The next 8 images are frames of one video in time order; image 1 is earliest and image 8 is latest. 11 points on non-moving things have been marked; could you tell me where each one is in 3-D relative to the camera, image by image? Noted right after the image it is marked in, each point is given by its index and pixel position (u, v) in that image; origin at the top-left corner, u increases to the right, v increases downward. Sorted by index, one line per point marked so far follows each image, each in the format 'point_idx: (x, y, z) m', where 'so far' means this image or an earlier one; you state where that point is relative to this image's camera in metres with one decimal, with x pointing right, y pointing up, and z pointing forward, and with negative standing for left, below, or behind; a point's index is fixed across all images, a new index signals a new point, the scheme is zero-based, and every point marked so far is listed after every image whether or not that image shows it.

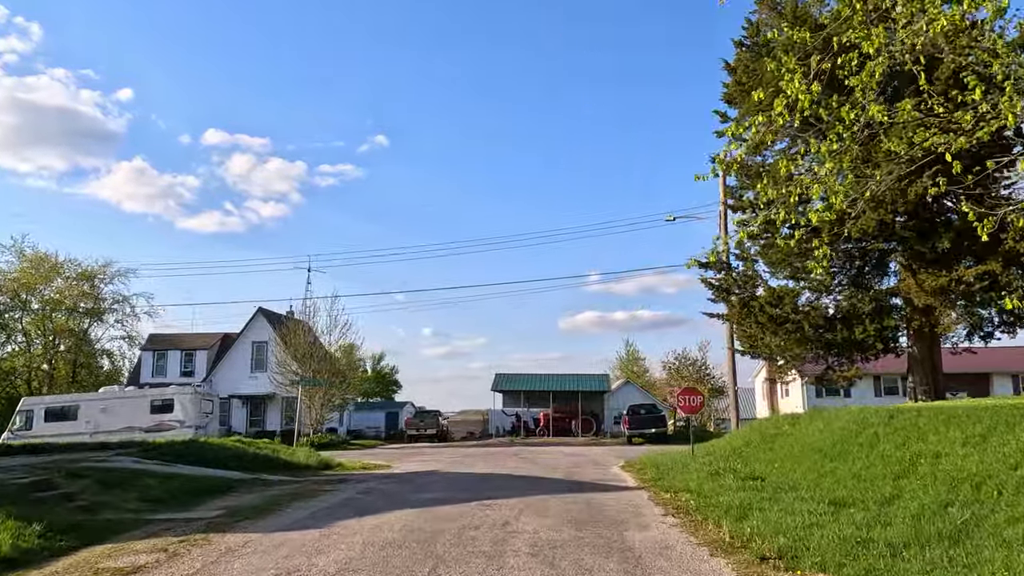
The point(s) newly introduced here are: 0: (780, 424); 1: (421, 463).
0: (+5.4, -2.8, +15.7) m
1: (-2.2, -4.3, +19.1) m
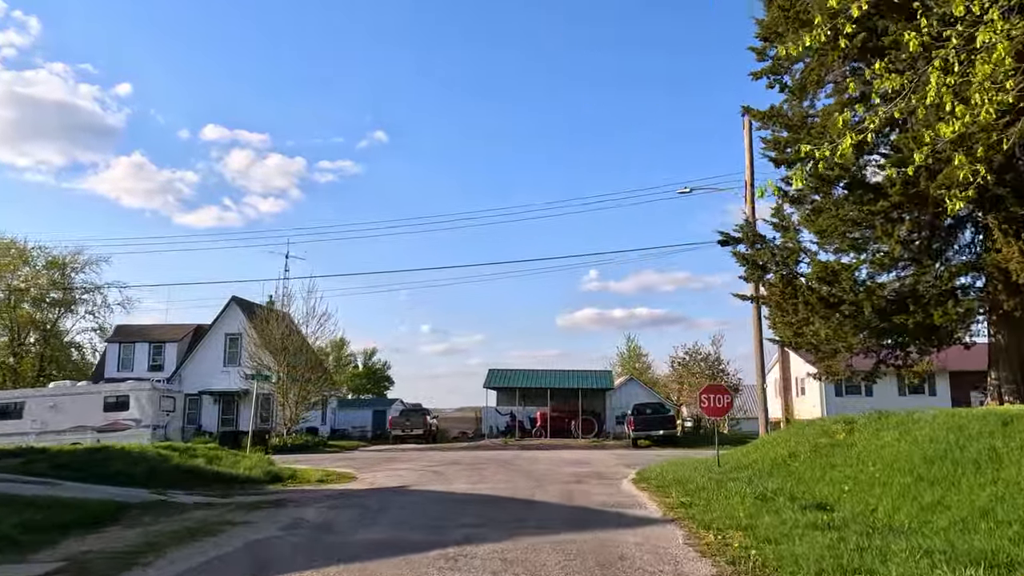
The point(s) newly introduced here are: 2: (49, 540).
0: (+5.2, -2.4, +12.7) m
1: (-2.4, -3.8, +16.1) m
2: (-4.4, -2.4, +7.4) m
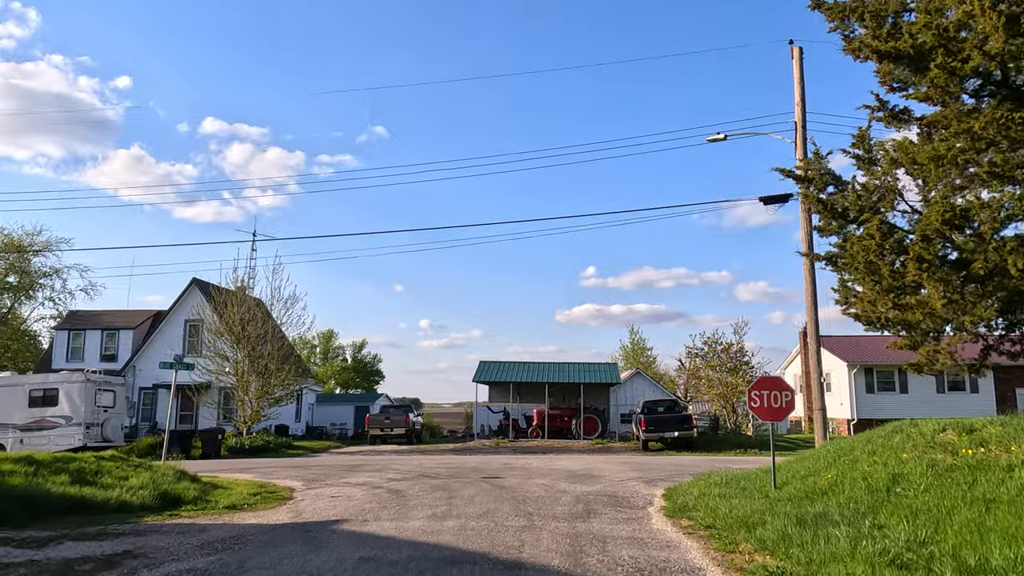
0: (+5.0, -1.8, +8.8) m
1: (-2.7, -3.2, +12.2) m
2: (-4.6, -1.8, +3.5) m
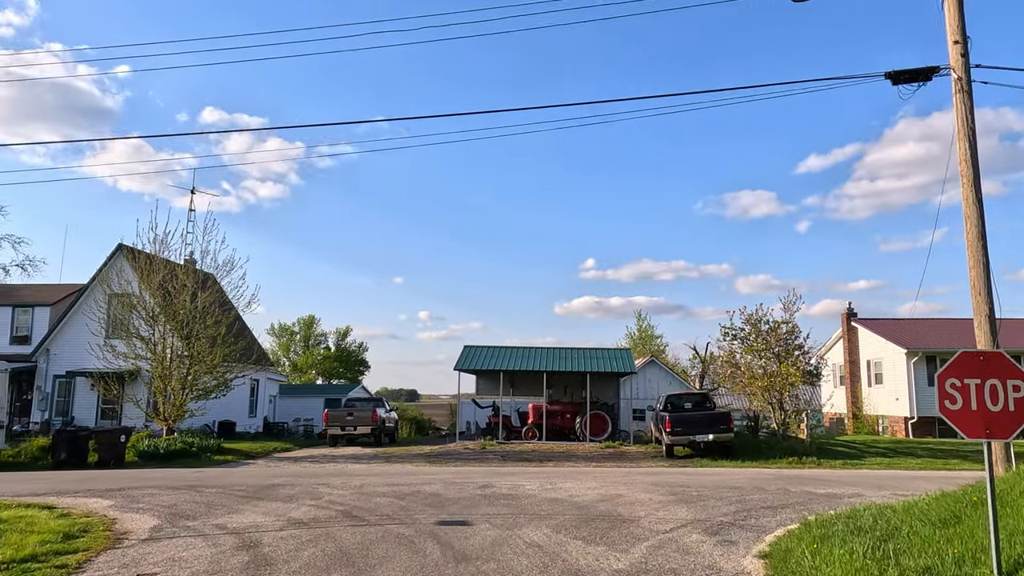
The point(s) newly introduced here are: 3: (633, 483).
0: (+4.8, -1.0, +3.3) m
1: (-2.9, -2.4, +6.7) m
2: (-4.9, -1.0, -2.0) m
3: (+2.0, -3.2, +12.6) m
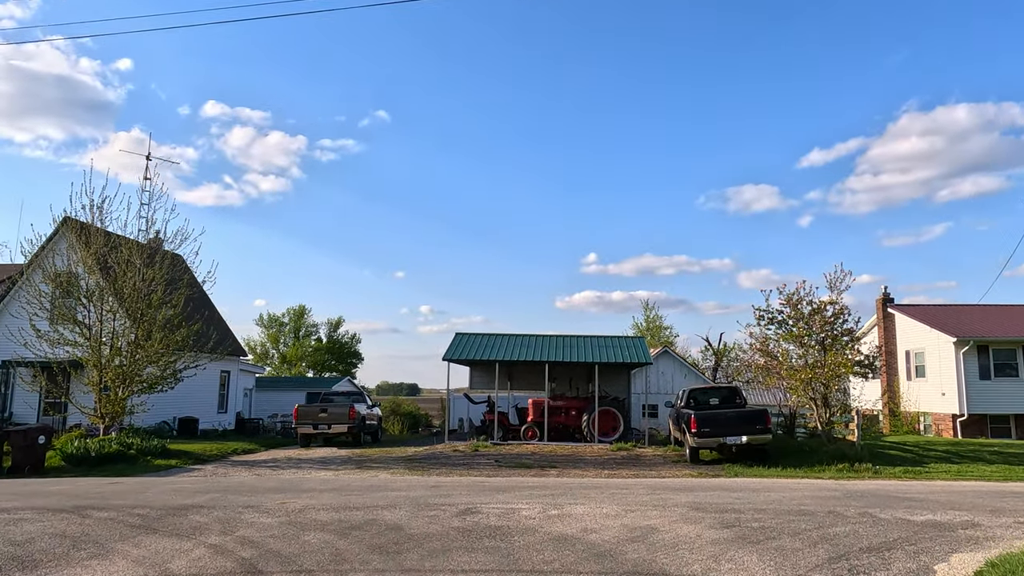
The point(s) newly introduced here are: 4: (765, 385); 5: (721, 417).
0: (+4.7, -0.6, +0.2) m
1: (-3.0, -1.9, +3.6) m
2: (-5.0, -0.6, -5.1) m
3: (+1.9, -2.7, +9.5) m
4: (+6.4, -2.4, +19.7) m
5: (+4.6, -2.8, +16.9) m
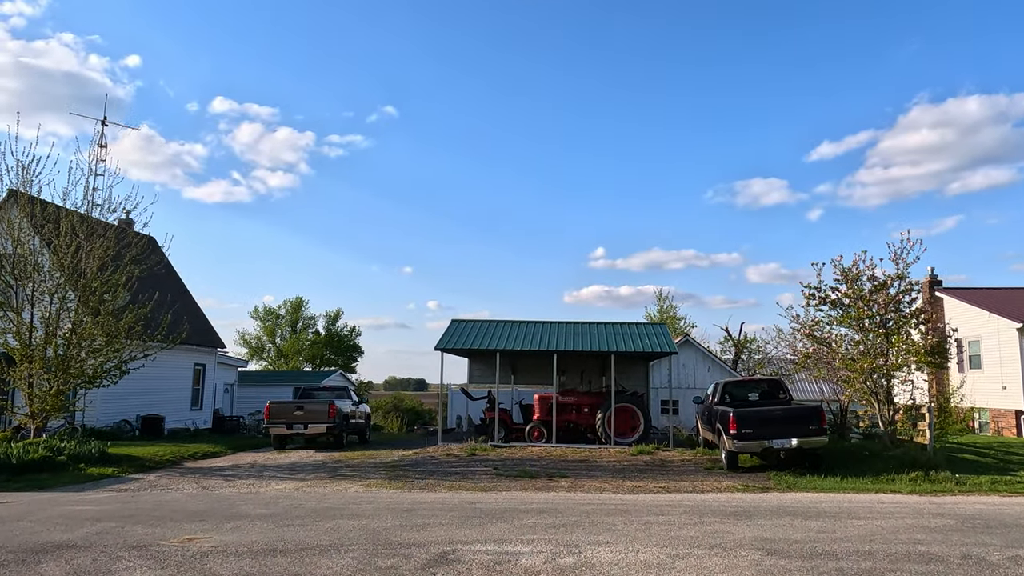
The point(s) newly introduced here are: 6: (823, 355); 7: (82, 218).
0: (+4.5, -0.2, -2.7) m
1: (-3.1, -1.5, +0.8) m
2: (-5.2, -0.3, -7.9) m
3: (+1.8, -2.2, +6.7) m
4: (+6.5, -1.9, +16.8) m
5: (+4.6, -2.3, +14.1) m
6: (+6.3, -1.4, +15.9) m
7: (-9.4, +1.5, +17.0) m
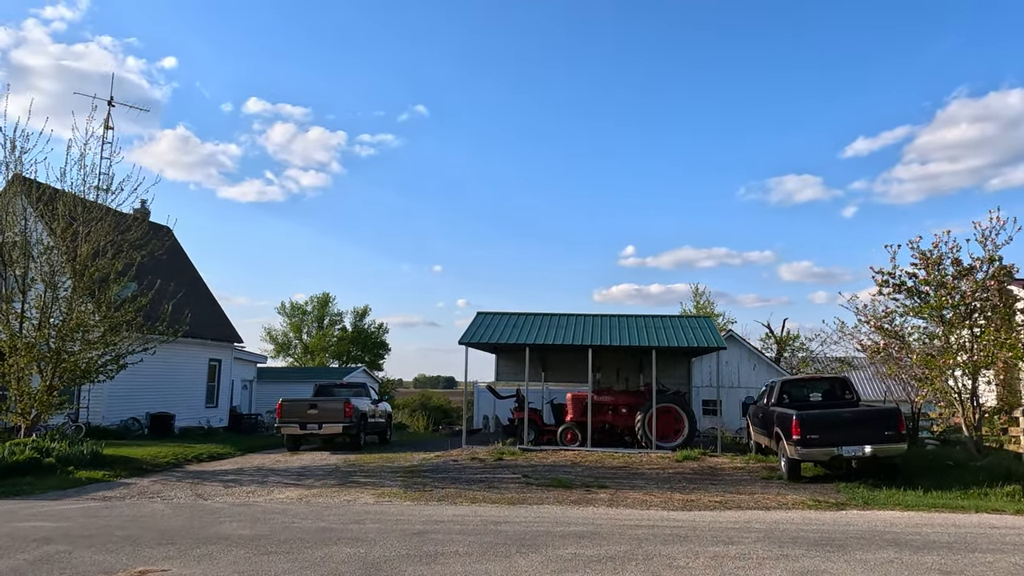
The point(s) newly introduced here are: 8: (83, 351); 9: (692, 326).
0: (+4.4, 0.0, -4.4) m
1: (-3.1, -1.3, -0.6) m
2: (-5.5, -0.1, -9.2) m
3: (+2.1, -2.0, +5.0) m
4: (+7.1, -1.7, +15.0) m
5: (+5.1, -2.1, +12.3) m
6: (+6.9, -1.1, +14.1) m
7: (-8.7, +1.7, +15.7) m
8: (-8.0, -1.2, +14.5) m
9: (+4.4, -1.0, +19.4) m
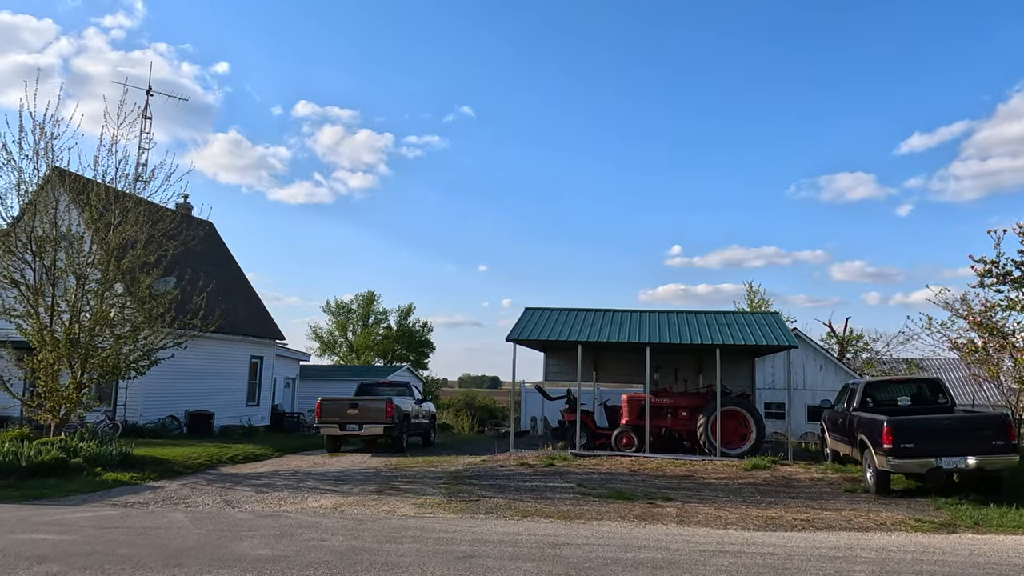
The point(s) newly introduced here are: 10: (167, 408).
0: (+4.2, +0.1, -5.8) m
1: (-3.1, -1.1, -1.5) m
2: (-6.0, 0.0, -10.0) m
3: (+2.4, -1.9, +3.8) m
4: (+8.0, -1.5, +13.4) m
5: (+5.9, -1.9, +10.9) m
6: (+7.8, -1.0, +12.6) m
7: (-7.7, +1.9, +15.1) m
8: (-7.1, -1.0, +13.9) m
9: (+5.6, -0.8, +18.0) m
10: (-8.2, -2.8, +18.9) m
